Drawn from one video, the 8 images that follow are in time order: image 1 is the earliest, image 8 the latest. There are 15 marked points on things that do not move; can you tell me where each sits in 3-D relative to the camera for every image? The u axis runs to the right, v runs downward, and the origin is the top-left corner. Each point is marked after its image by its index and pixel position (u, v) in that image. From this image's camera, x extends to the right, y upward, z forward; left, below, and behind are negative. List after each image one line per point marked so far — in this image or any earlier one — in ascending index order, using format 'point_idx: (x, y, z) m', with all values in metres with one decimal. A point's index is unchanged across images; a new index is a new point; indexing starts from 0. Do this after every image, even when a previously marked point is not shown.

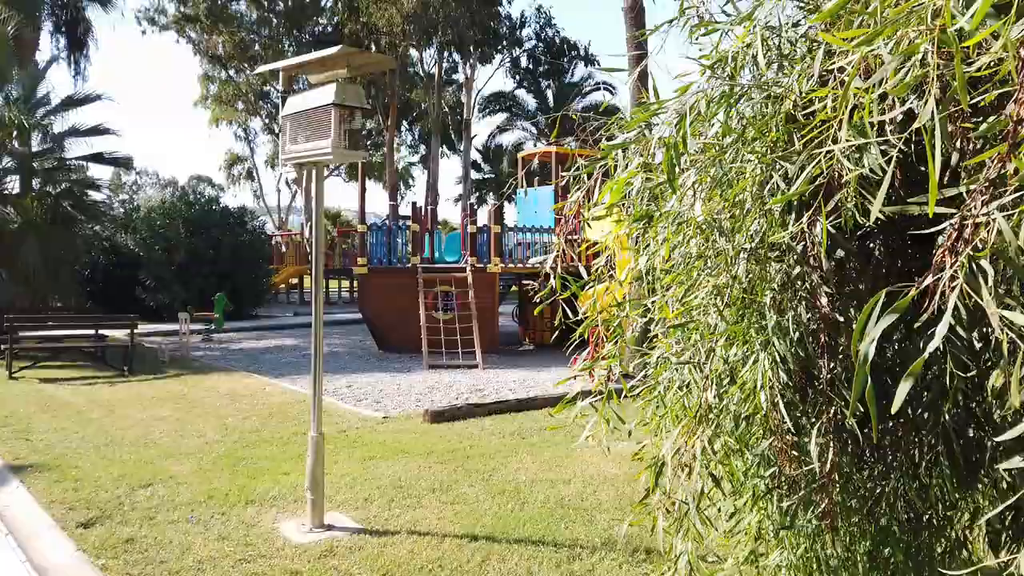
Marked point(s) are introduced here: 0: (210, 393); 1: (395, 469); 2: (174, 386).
0: (-3.3, -1.2, +8.6) m
1: (-0.8, -1.3, +5.5) m
2: (-4.0, -1.2, +9.1) m
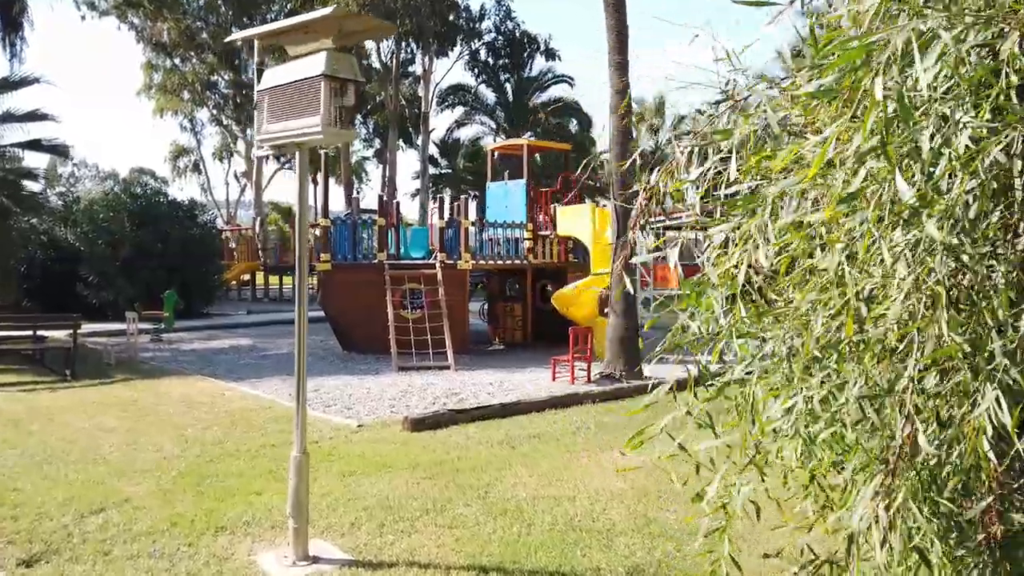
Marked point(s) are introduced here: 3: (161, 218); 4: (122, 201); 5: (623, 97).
0: (-3.6, -1.1, +7.9) m
1: (-0.8, -1.3, +5.0) m
2: (-4.2, -1.1, +8.4) m
3: (-7.6, +1.5, +16.9) m
4: (-8.4, +1.9, +16.6) m
5: (+1.3, +2.3, +9.5) m
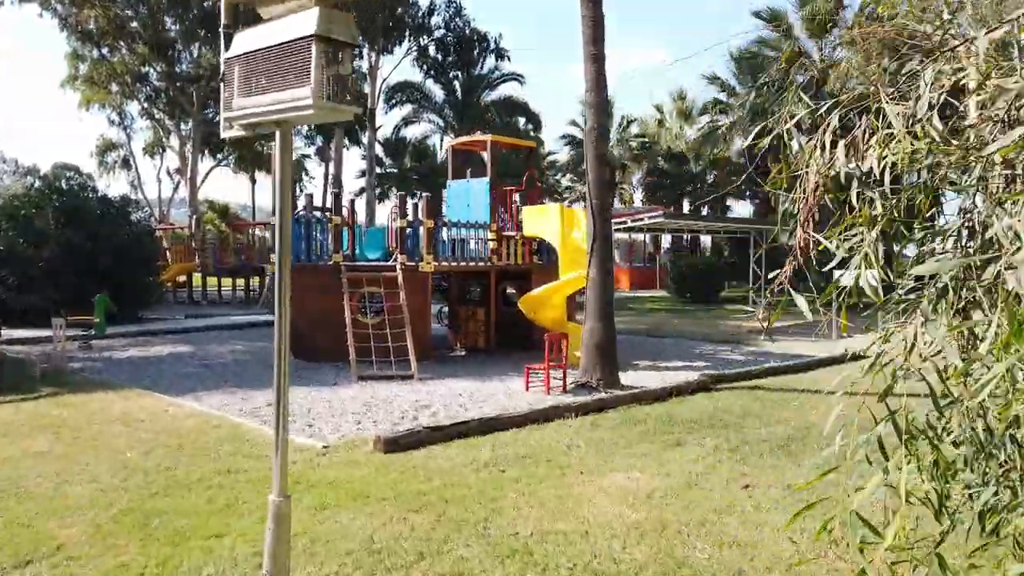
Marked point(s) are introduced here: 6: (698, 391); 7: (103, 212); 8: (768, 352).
0: (-3.8, -1.2, +7.1) m
1: (-0.8, -1.3, +4.3) m
2: (-4.4, -1.2, +7.5) m
3: (-8.5, +1.4, +15.7) m
4: (-9.2, +1.8, +15.3) m
5: (+1.0, +2.3, +9.0) m
6: (+2.1, -1.2, +8.7) m
7: (-8.4, +1.5, +16.0) m
8: (+4.1, -1.0, +12.5) m
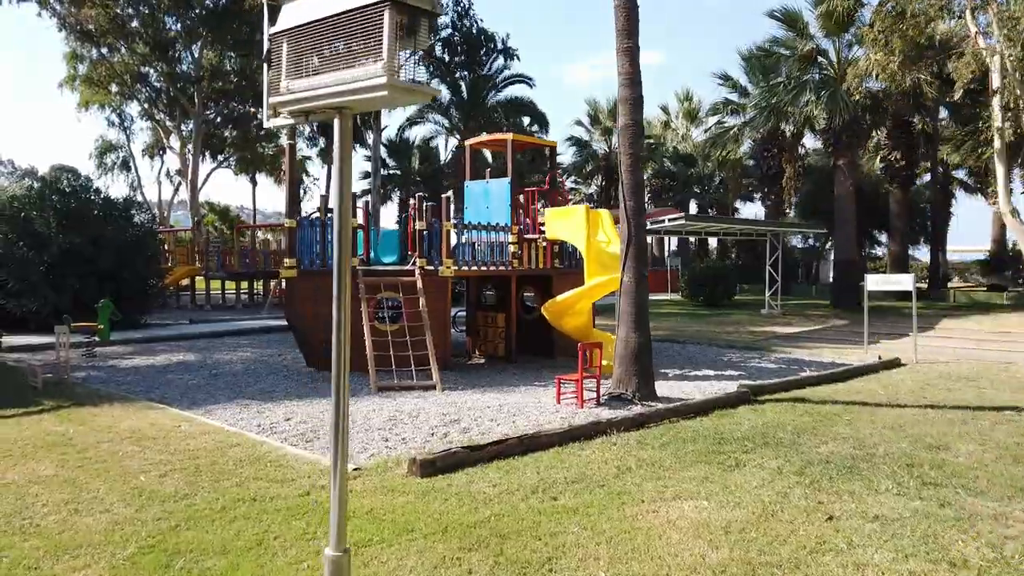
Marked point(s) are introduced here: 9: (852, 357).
0: (-3.4, -1.3, +6.6) m
1: (-0.5, -1.4, +3.8) m
2: (-4.1, -1.2, +7.0) m
3: (-8.2, +1.4, +15.2) m
4: (-8.9, +1.7, +14.9) m
5: (+1.3, +2.2, +8.5) m
6: (+2.4, -1.2, +8.3) m
7: (-8.1, +1.5, +15.5) m
8: (+4.5, -1.1, +12.0) m
9: (+5.4, -1.1, +12.2) m
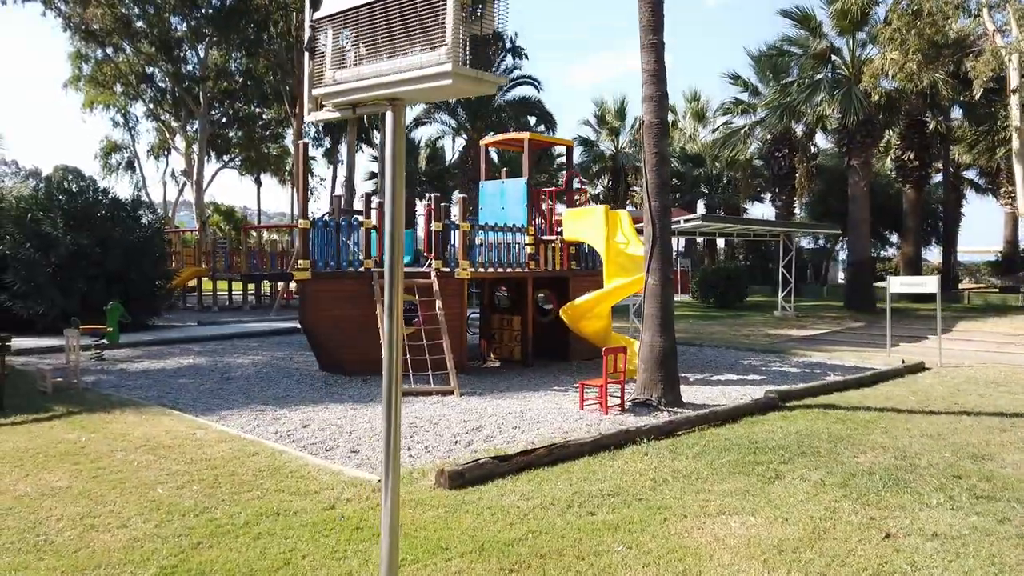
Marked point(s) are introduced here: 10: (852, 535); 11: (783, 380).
0: (-3.2, -1.3, +6.4) m
1: (-0.3, -1.4, +3.6) m
2: (-3.9, -1.3, +6.8) m
3: (-7.9, +1.3, +15.0) m
4: (-8.6, +1.7, +14.7) m
5: (+1.6, +2.2, +8.3) m
6: (+2.6, -1.3, +8.0) m
7: (-7.8, +1.4, +15.3) m
8: (+4.7, -1.1, +11.7) m
9: (+5.6, -1.1, +12.0) m
10: (+1.9, -1.4, +4.3) m
11: (+3.6, -1.2, +10.2) m
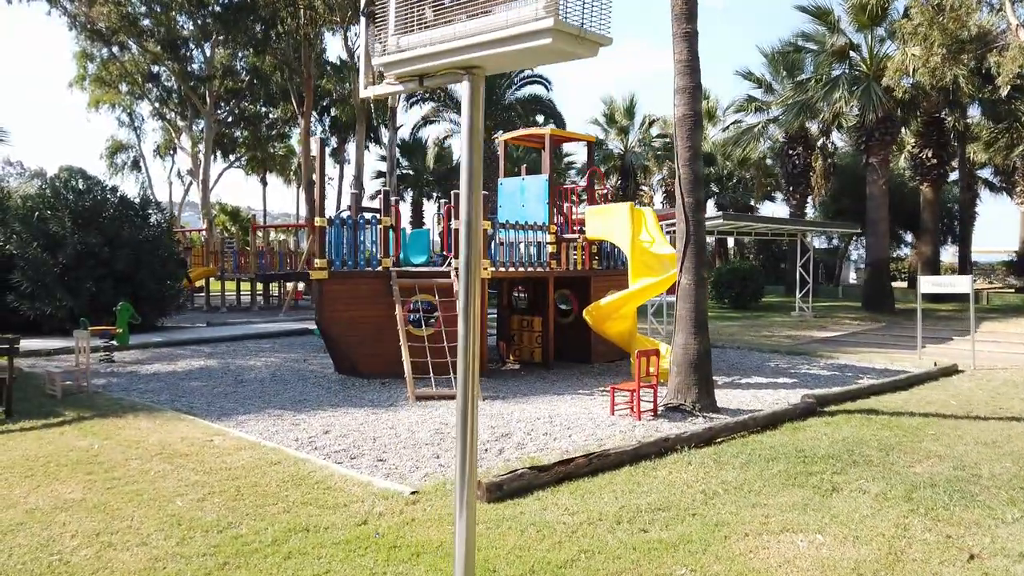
0: (-2.9, -1.3, +6.0) m
1: (0.0, -1.4, +3.3) m
2: (-3.6, -1.3, +6.5) m
3: (-7.6, +1.3, +14.7) m
4: (-8.3, +1.7, +14.4) m
5: (+1.8, +2.2, +7.9) m
6: (+2.9, -1.3, +7.7) m
7: (-7.5, +1.4, +15.0) m
8: (+5.0, -1.1, +11.4) m
9: (+5.9, -1.1, +11.6) m
10: (+2.1, -1.4, +4.0) m
11: (+3.8, -1.2, +9.9) m
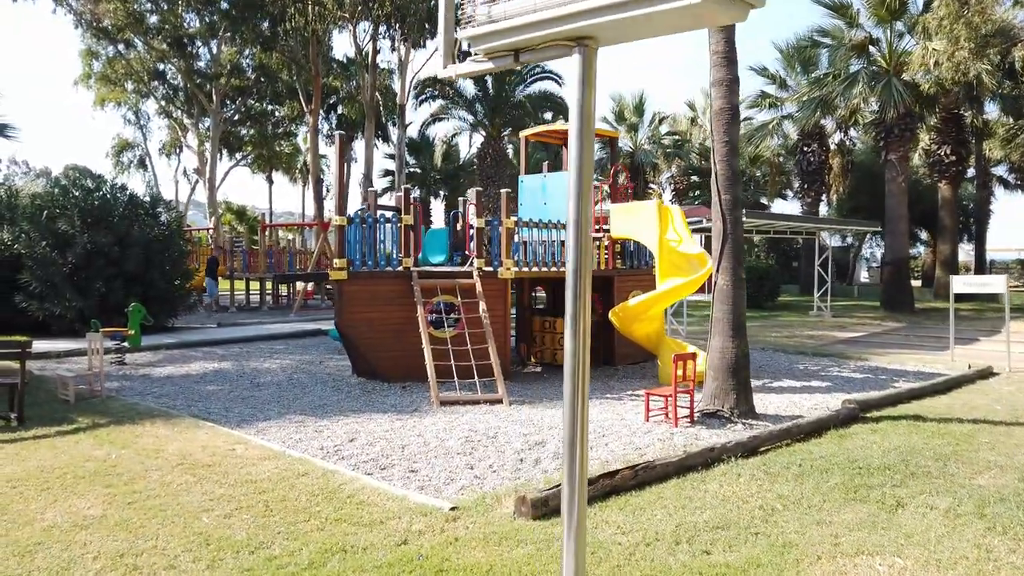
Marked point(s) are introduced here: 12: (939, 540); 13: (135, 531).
0: (-2.7, -1.3, +5.8) m
1: (+0.2, -1.4, +3.0) m
2: (-3.3, -1.3, +6.2) m
3: (-7.3, +1.3, +14.4) m
4: (-8.0, +1.7, +14.1) m
5: (+2.1, +2.2, +7.6) m
6: (+3.2, -1.3, +7.4) m
7: (-7.2, +1.4, +14.7) m
8: (+5.3, -1.1, +11.1) m
9: (+6.2, -1.1, +11.3) m
10: (+2.4, -1.4, +3.7) m
11: (+4.1, -1.2, +9.5) m
12: (+2.4, -1.4, +4.3) m
13: (-2.1, -1.4, +4.4) m
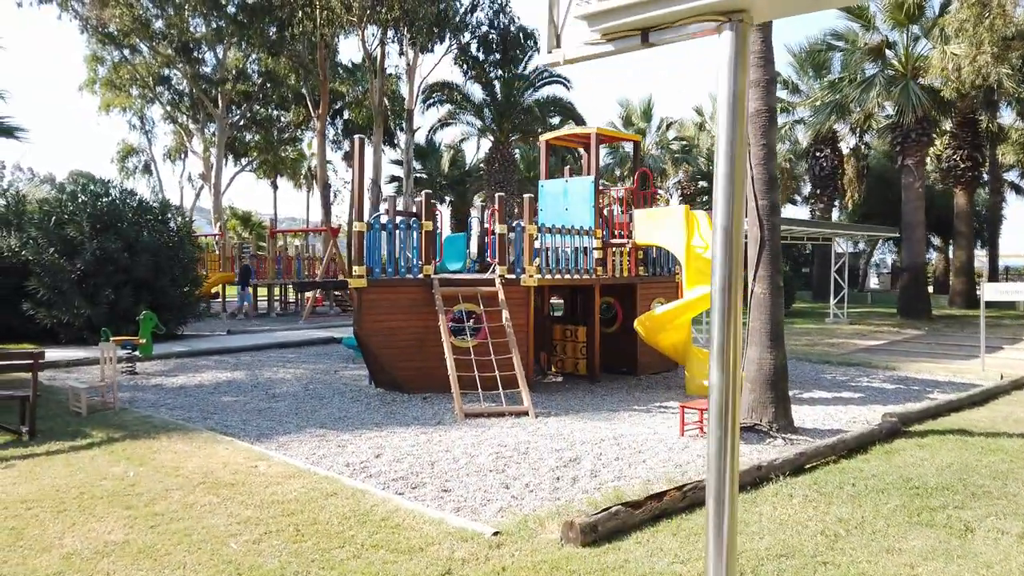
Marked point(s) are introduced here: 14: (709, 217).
0: (-2.4, -1.4, +5.5) m
1: (+0.5, -1.5, +2.7) m
2: (-3.1, -1.4, +5.9) m
3: (-7.0, +1.2, +14.2) m
4: (-7.7, +1.6, +13.9) m
5: (+2.4, +2.1, +7.4) m
6: (+3.5, -1.4, +7.1) m
7: (-6.9, +1.3, +14.5) m
8: (+5.6, -1.3, +10.8) m
9: (+6.5, -1.2, +11.0) m
10: (+2.7, -1.4, +3.4) m
11: (+4.4, -1.3, +9.2) m
12: (+2.6, -1.4, +4.0) m
13: (-1.9, -1.4, +4.1) m
14: (+2.6, +0.9, +10.1) m
